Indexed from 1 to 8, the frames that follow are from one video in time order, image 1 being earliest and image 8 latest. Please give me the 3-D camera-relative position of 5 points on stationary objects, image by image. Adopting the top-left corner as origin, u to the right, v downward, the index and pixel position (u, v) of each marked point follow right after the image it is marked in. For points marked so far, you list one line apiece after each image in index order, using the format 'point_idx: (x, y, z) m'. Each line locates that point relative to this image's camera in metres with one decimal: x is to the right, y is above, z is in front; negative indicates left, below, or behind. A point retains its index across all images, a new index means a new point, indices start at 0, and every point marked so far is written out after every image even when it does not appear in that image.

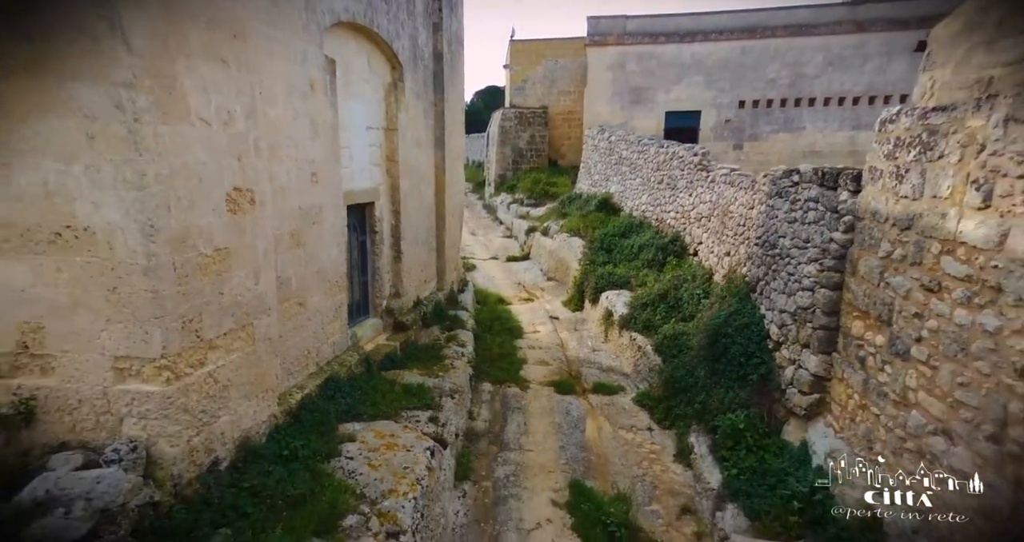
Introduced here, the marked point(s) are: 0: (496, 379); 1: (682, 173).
0: (-0.2, -1.4, +7.5) m
1: (+3.2, +1.8, +10.9) m
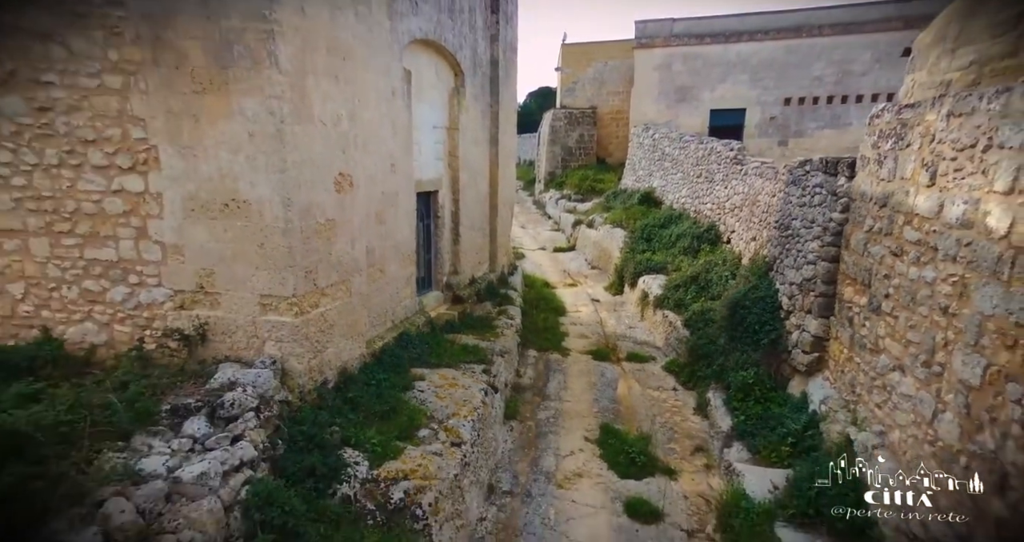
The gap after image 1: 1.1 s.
0: (+0.4, -1.1, +8.5) m
1: (+4.2, +2.1, +11.6) m
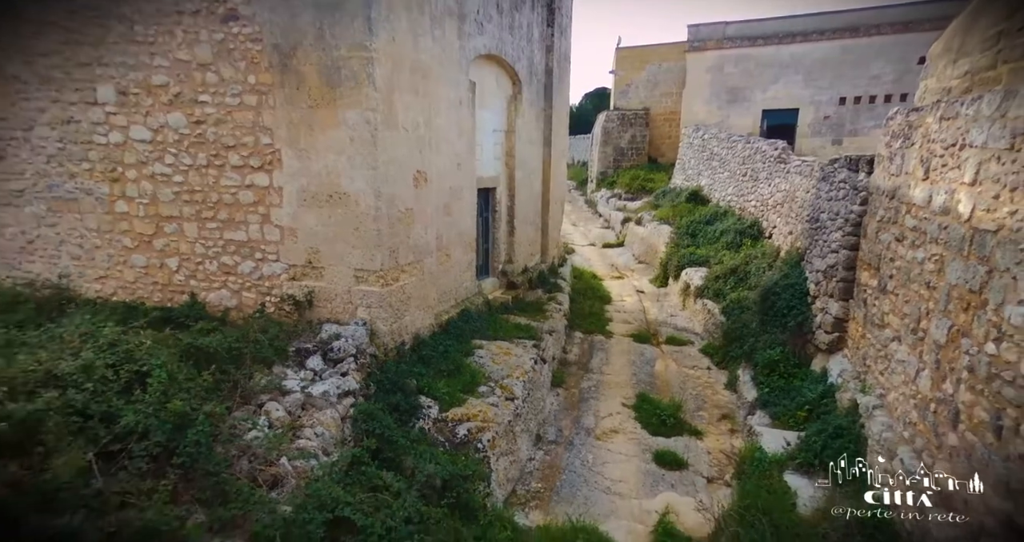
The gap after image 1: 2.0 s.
0: (+1.2, -0.9, +9.4) m
1: (+5.3, +2.2, +12.1) m
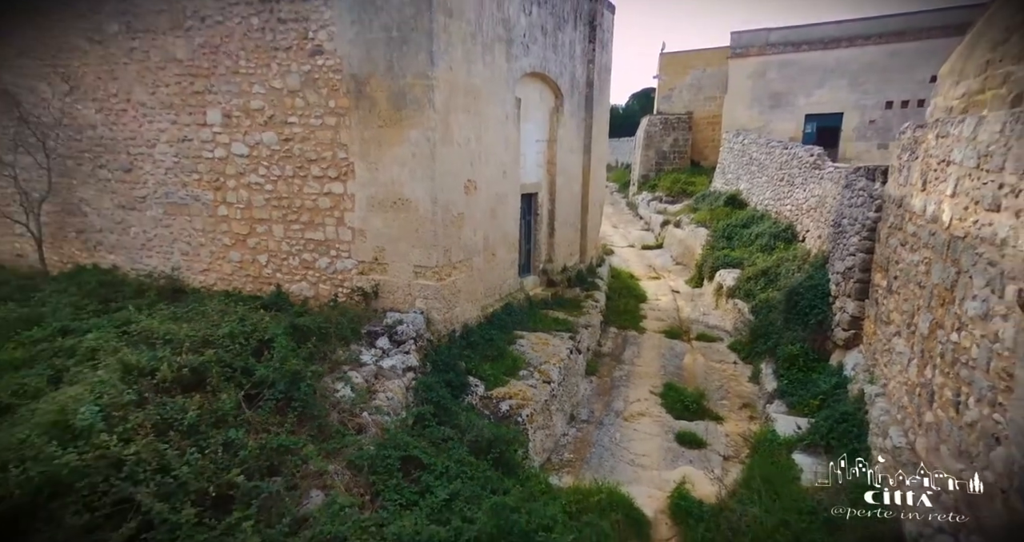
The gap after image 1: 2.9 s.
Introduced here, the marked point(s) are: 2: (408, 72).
0: (+1.9, -0.9, +10.0) m
1: (+6.2, +2.1, +12.5) m
2: (-1.0, +2.0, +5.8) m
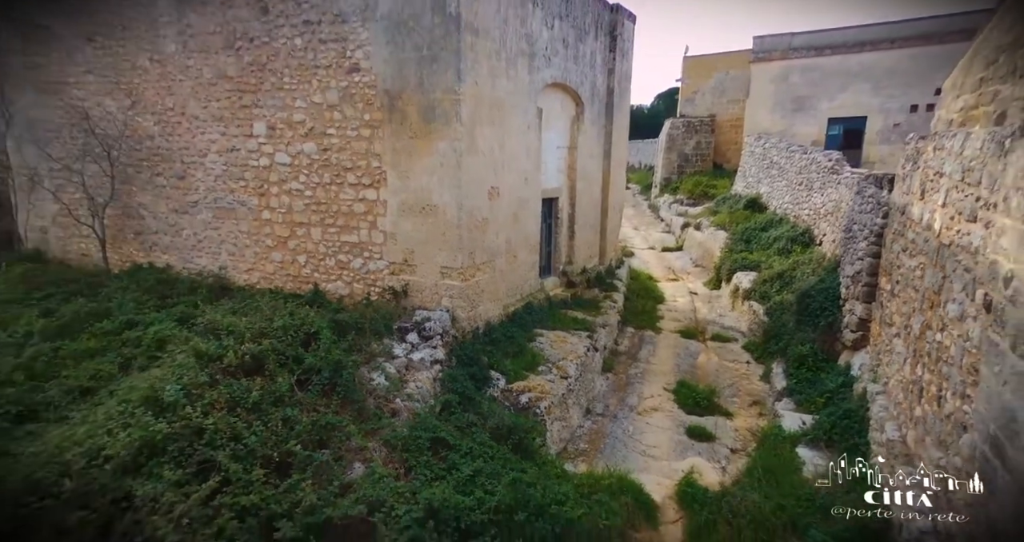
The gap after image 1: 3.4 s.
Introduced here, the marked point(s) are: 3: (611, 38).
0: (+2.2, -1.0, +10.4) m
1: (+6.6, +2.1, +12.7) m
2: (-0.8, +2.0, +6.3) m
3: (+1.9, +4.4, +10.9) m
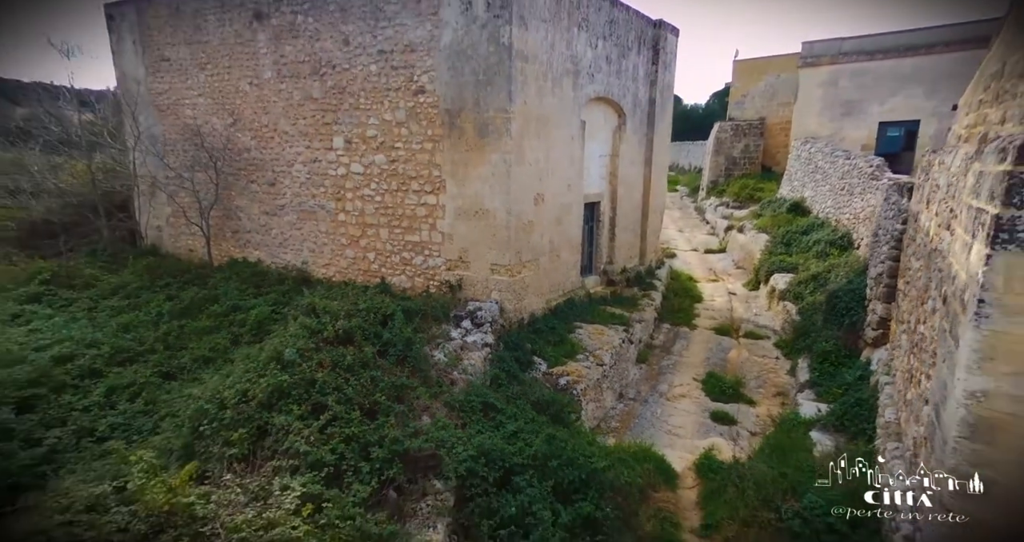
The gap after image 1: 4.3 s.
0: (+3.1, -1.0, +11.1) m
1: (+7.7, +2.0, +13.0) m
2: (-0.3, +2.0, +7.2) m
3: (+2.8, +4.4, +11.6) m
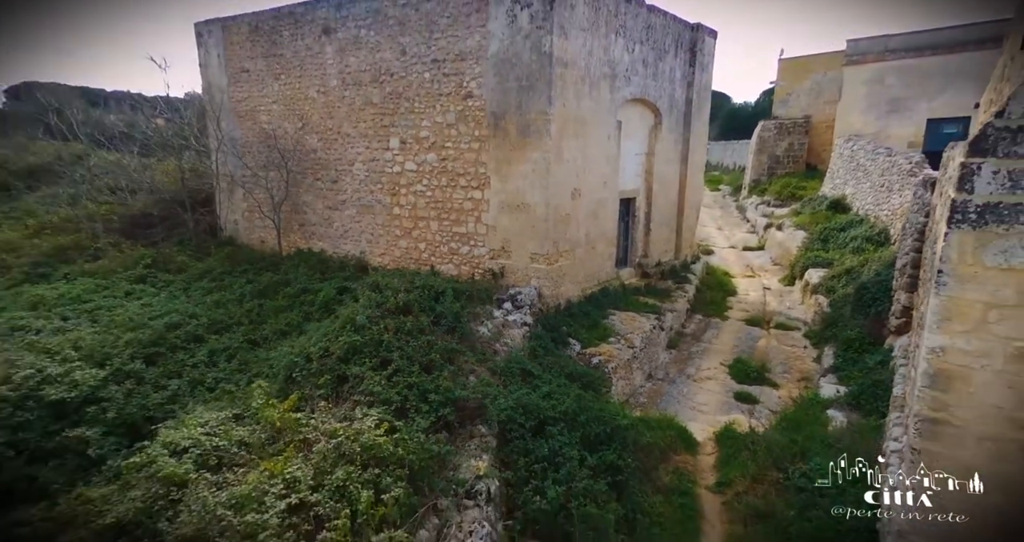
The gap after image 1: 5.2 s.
0: (+3.9, -0.8, +11.5) m
1: (+8.6, +2.1, +13.1) m
2: (+0.3, +2.2, +8.0) m
3: (+3.7, +4.5, +12.1) m
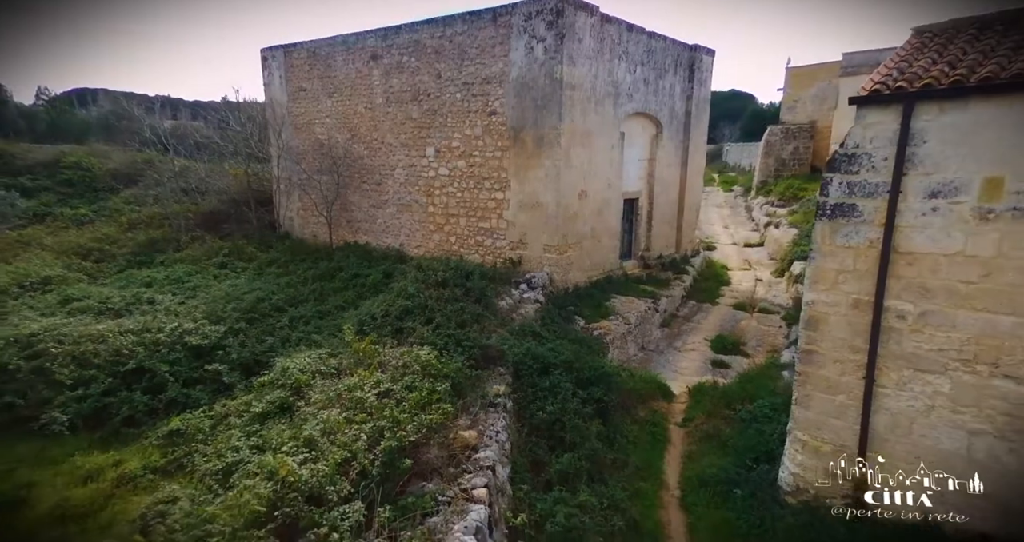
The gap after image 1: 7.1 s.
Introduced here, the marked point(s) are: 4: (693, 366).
0: (+4.2, -0.7, +13.1) m
1: (+9.1, +2.2, +14.5) m
2: (+0.5, +2.4, +9.7) m
3: (+4.1, +4.7, +13.7) m
4: (+3.0, -1.5, +9.4) m
